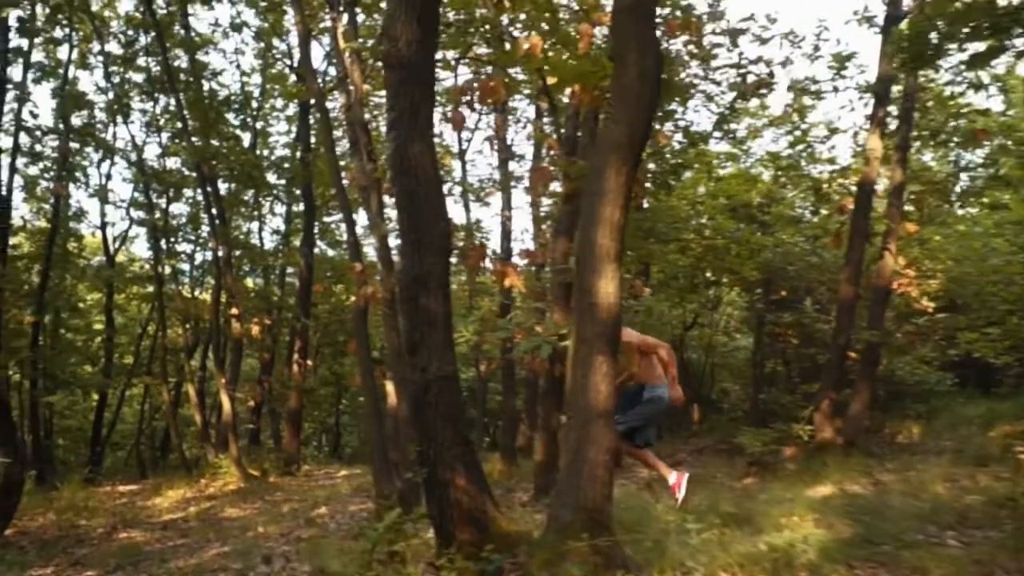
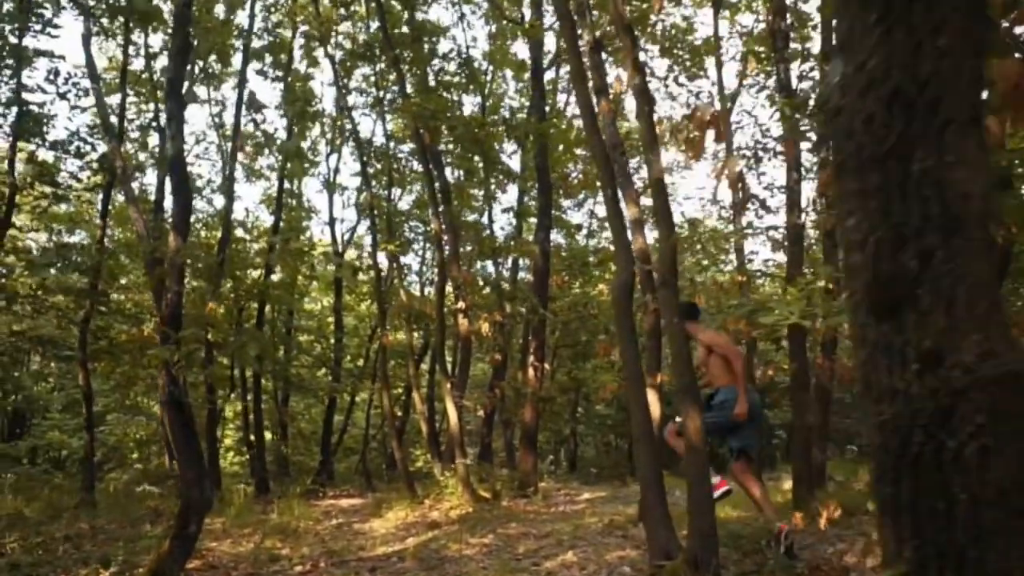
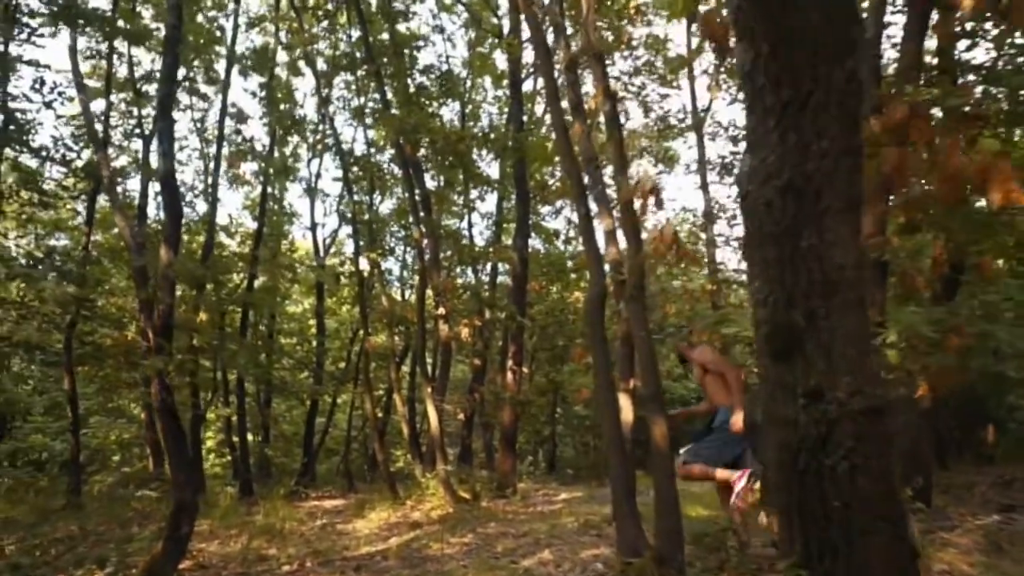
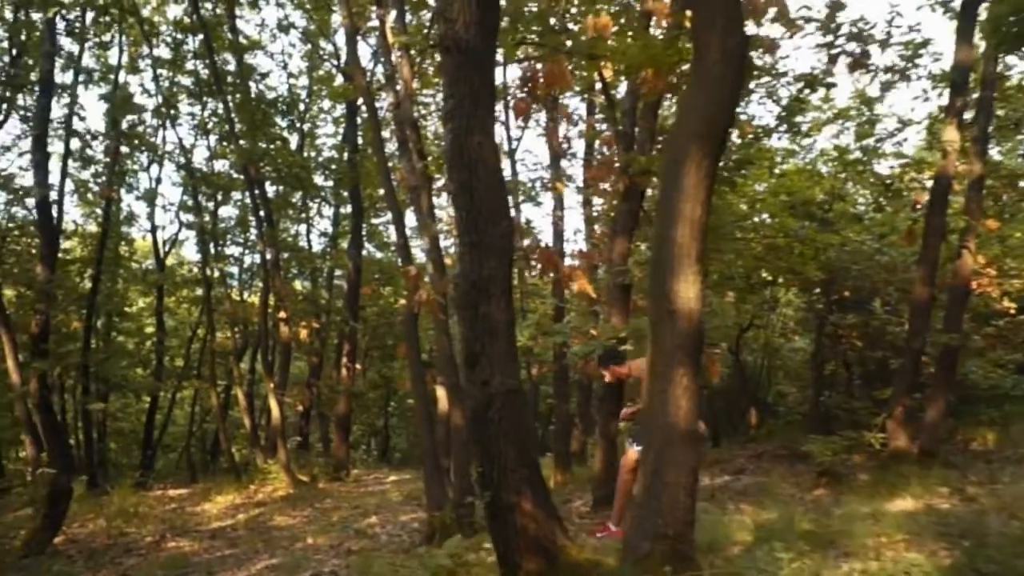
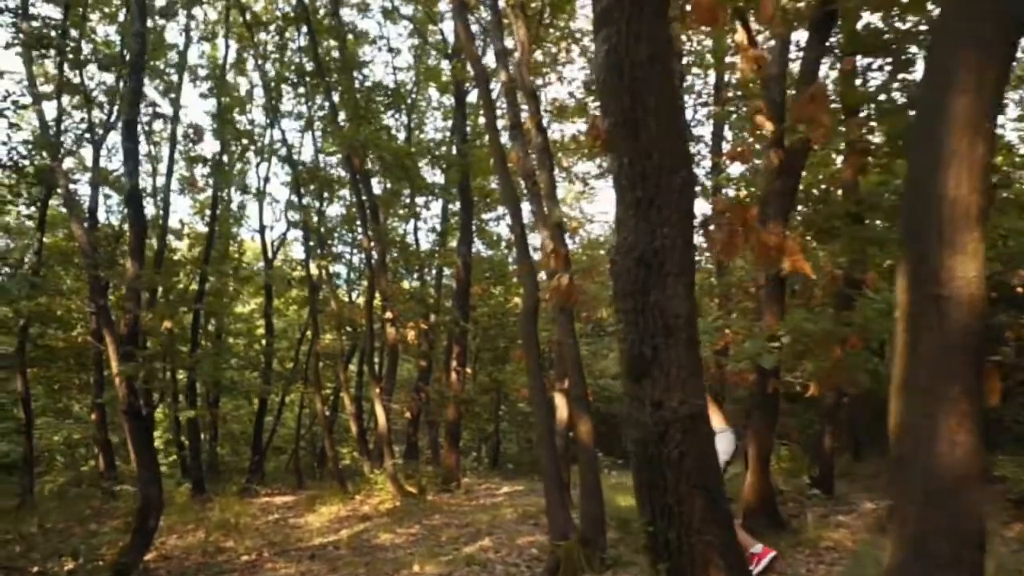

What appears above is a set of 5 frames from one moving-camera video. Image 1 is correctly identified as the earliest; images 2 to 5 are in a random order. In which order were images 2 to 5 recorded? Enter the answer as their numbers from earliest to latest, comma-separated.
4, 5, 3, 2
